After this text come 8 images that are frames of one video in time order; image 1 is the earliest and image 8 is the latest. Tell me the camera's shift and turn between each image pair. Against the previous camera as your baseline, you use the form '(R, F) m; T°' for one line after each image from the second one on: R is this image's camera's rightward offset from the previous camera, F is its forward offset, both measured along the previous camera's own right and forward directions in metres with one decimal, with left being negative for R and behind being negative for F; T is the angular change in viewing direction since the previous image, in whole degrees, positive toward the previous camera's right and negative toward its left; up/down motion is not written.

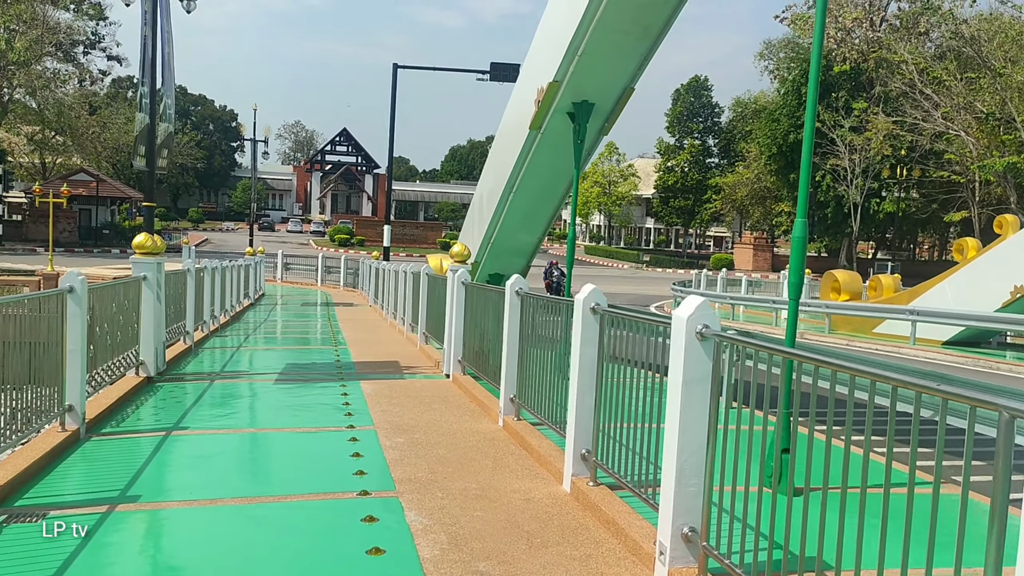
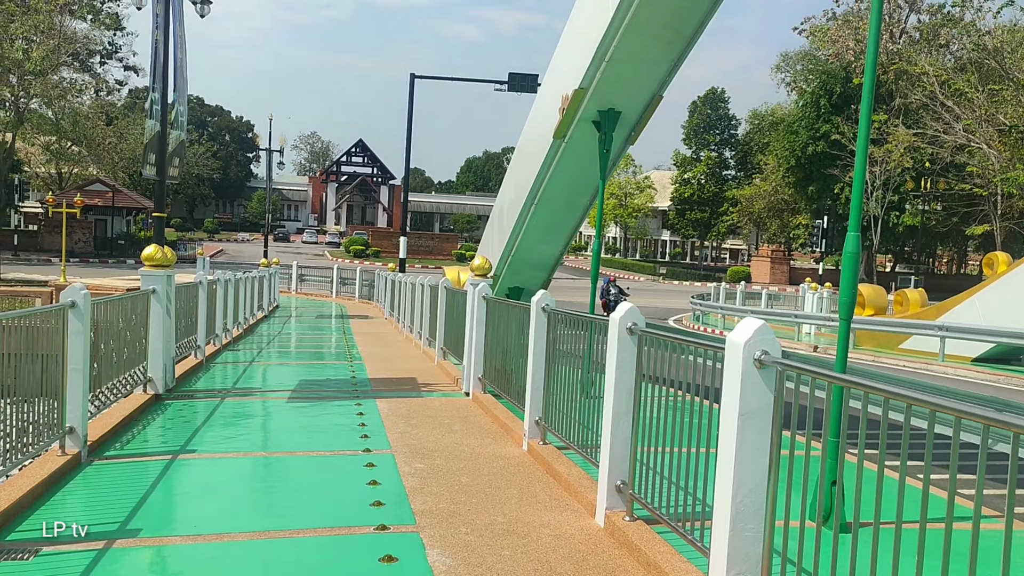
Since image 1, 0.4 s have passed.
(-0.1, +0.4) m; -1°
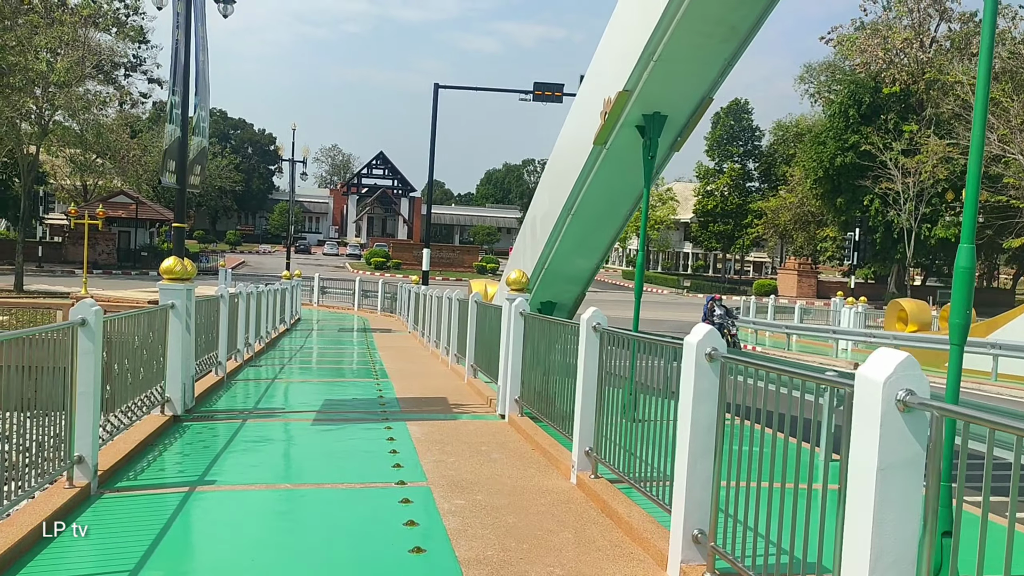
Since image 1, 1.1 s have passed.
(-0.2, +0.5) m; -1°
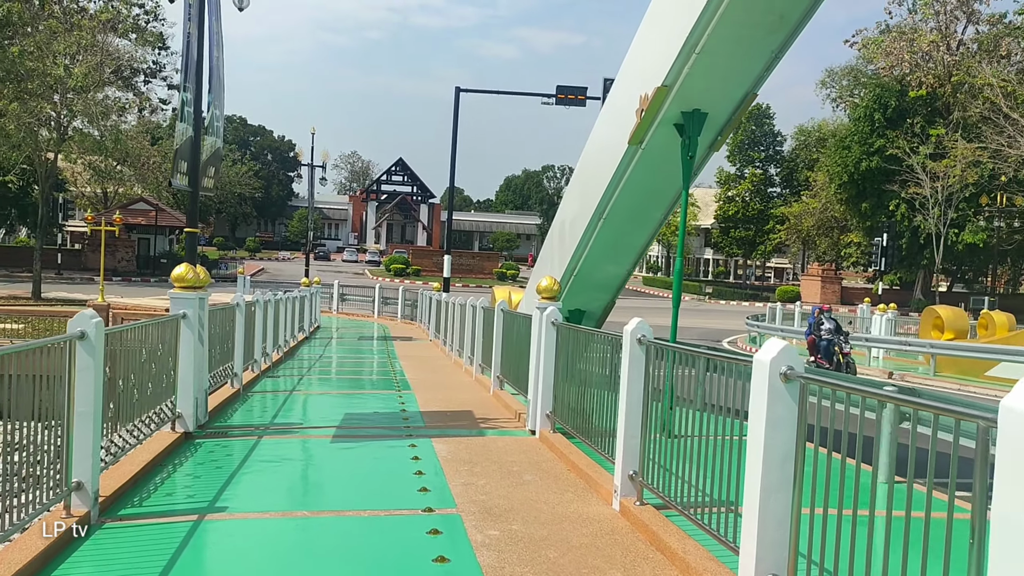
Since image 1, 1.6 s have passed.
(-0.1, +0.5) m; -1°
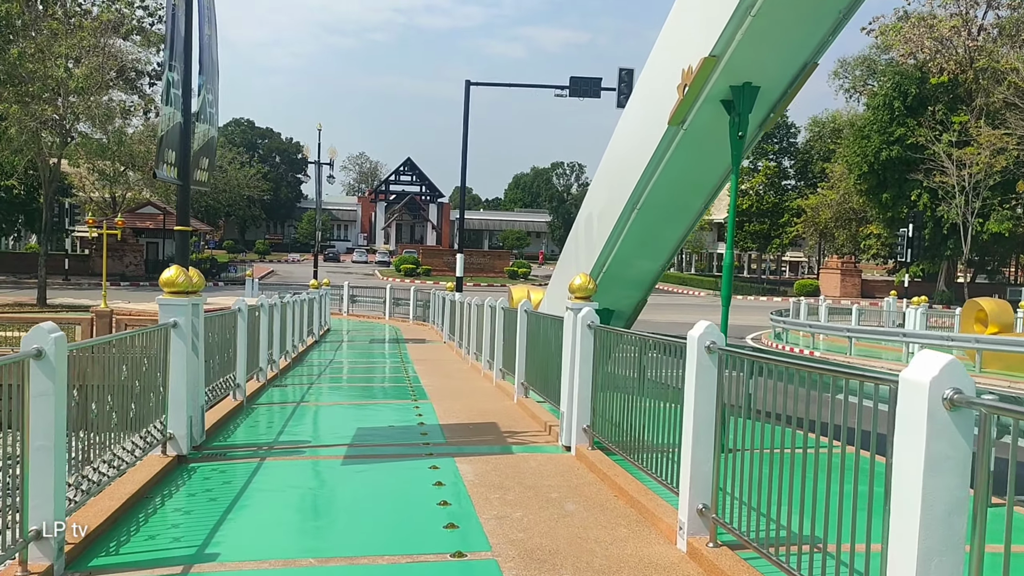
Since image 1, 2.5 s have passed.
(-0.2, +0.8) m; -1°
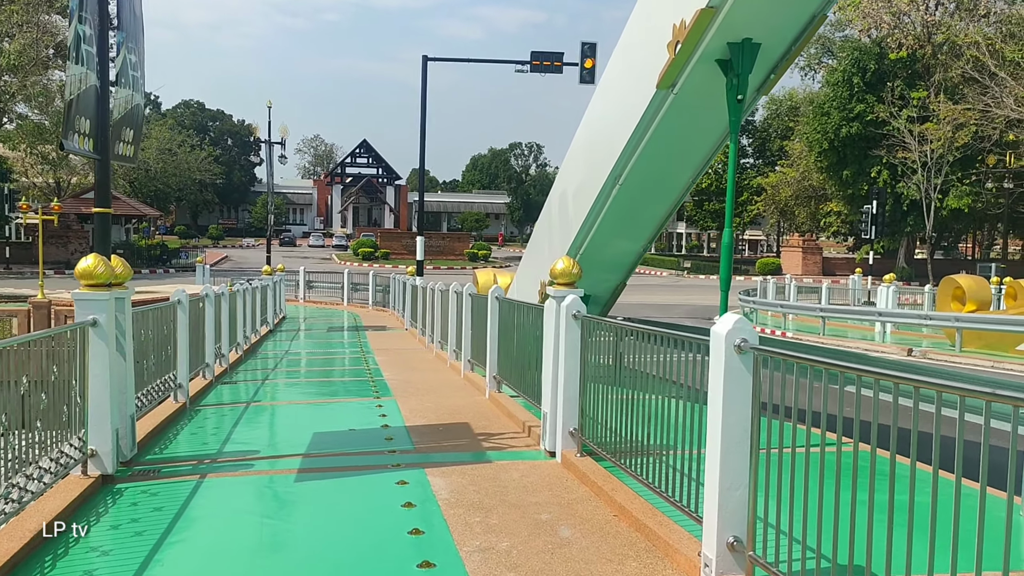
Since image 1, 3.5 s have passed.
(-0.1, +0.8) m; +3°
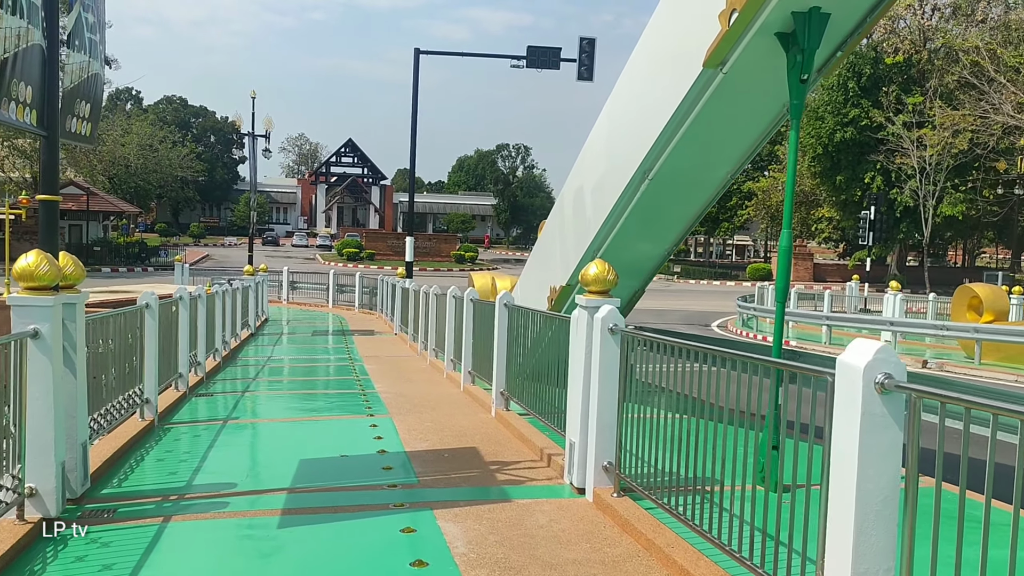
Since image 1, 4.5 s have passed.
(-0.2, +0.9) m; +1°
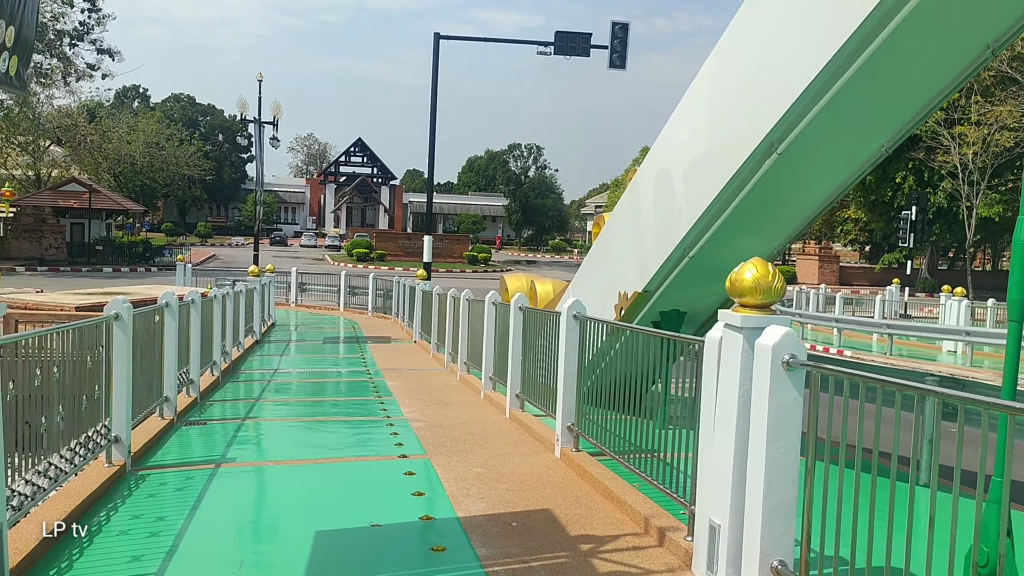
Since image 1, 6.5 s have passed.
(-0.5, +1.7) m; 0°
